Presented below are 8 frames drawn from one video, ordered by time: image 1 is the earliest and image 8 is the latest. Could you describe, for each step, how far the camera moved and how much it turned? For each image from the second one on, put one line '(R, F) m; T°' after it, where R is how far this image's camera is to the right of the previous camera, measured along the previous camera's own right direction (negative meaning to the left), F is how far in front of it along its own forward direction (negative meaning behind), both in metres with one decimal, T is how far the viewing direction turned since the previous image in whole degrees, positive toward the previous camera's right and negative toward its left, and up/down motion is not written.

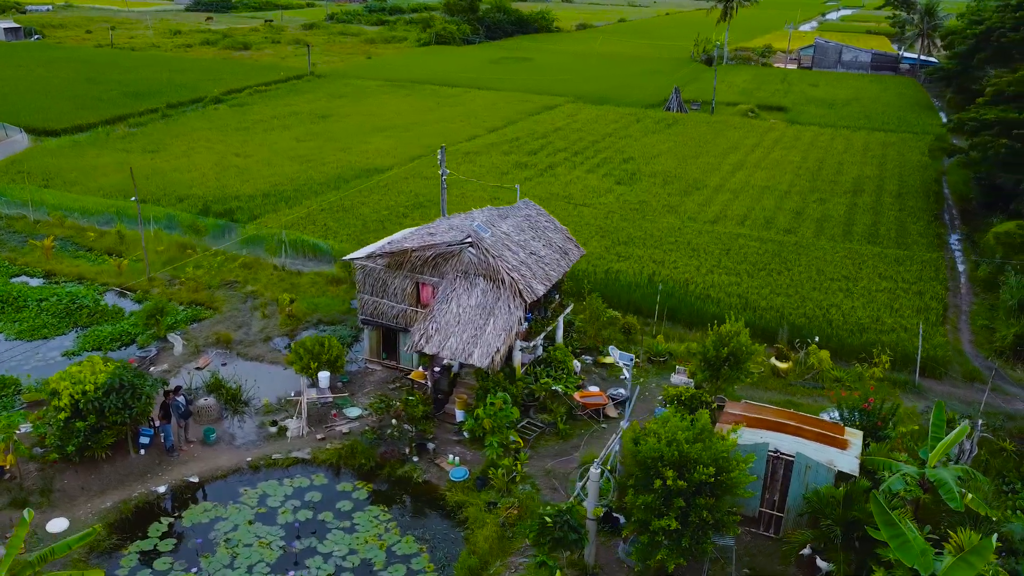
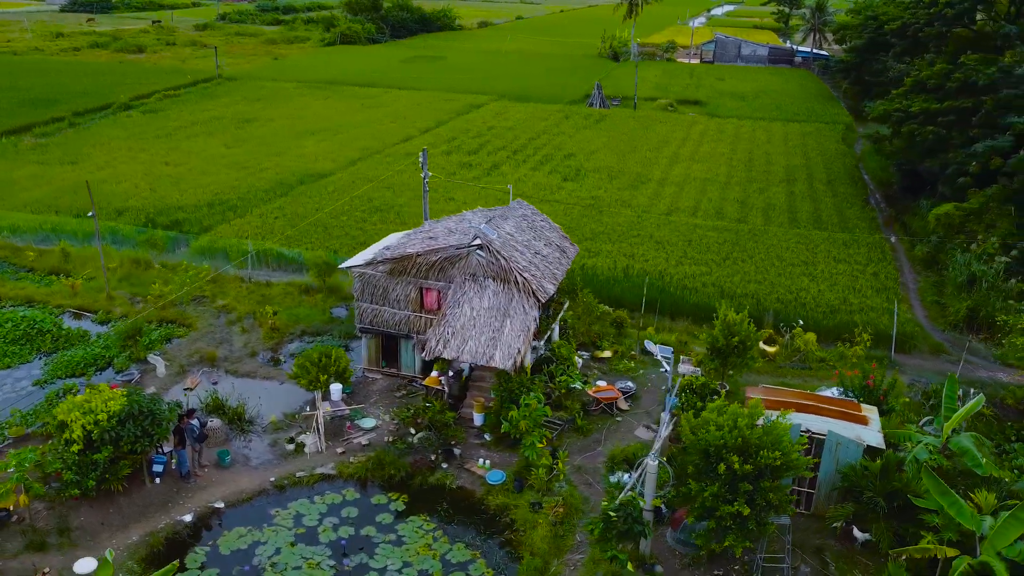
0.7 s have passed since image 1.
(-2.1, +0.1) m; +7°
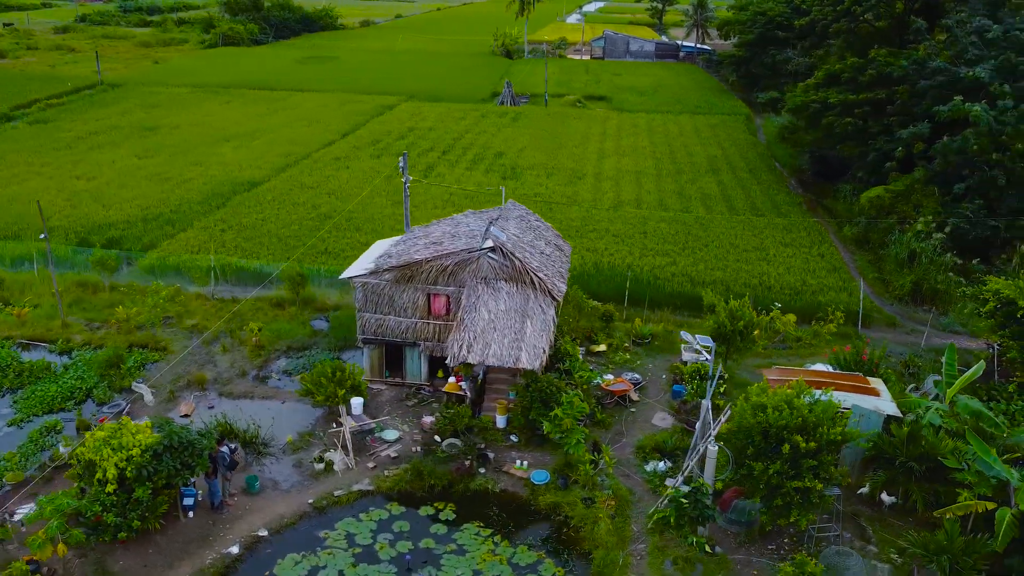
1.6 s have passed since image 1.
(-2.5, +0.1) m; +9°
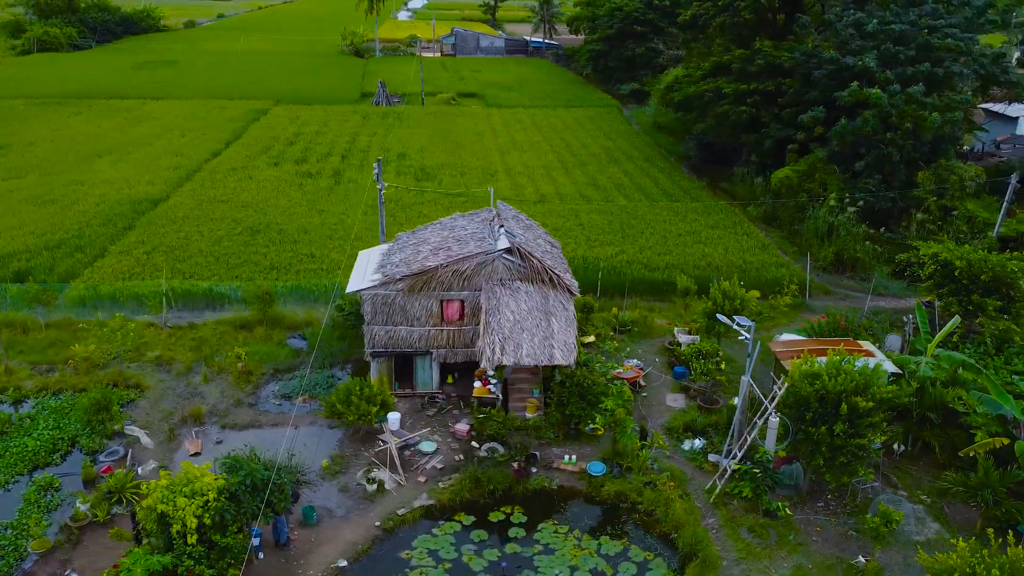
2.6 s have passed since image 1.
(-3.5, +0.3) m; +12°
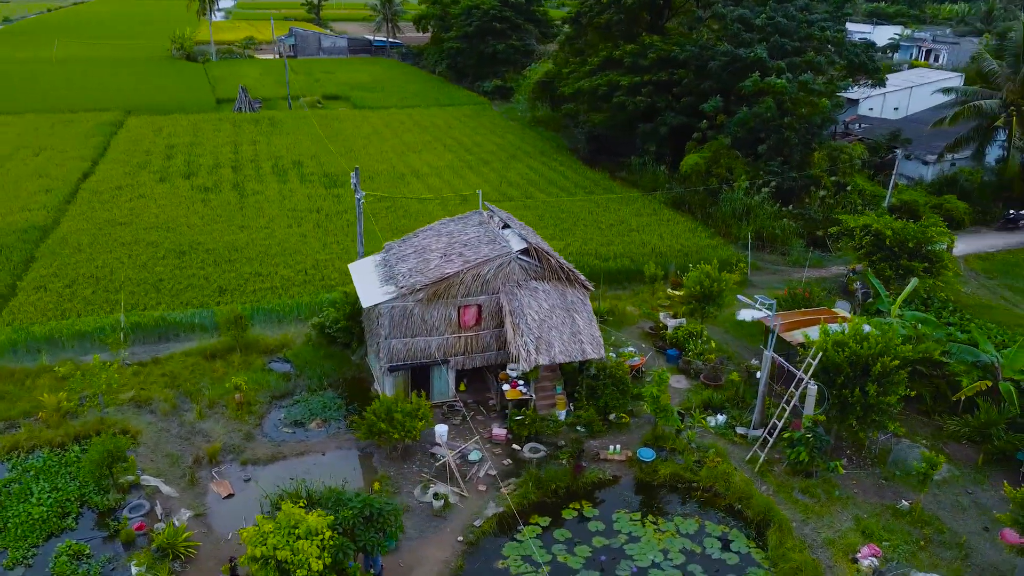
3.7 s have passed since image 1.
(-3.6, +0.3) m; +12°
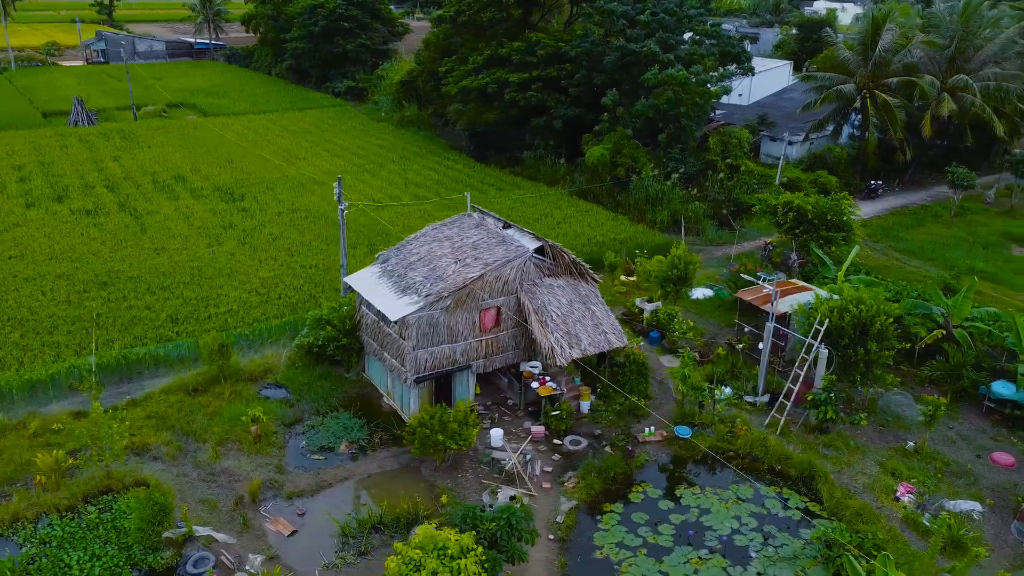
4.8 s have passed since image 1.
(-3.8, +0.3) m; +13°
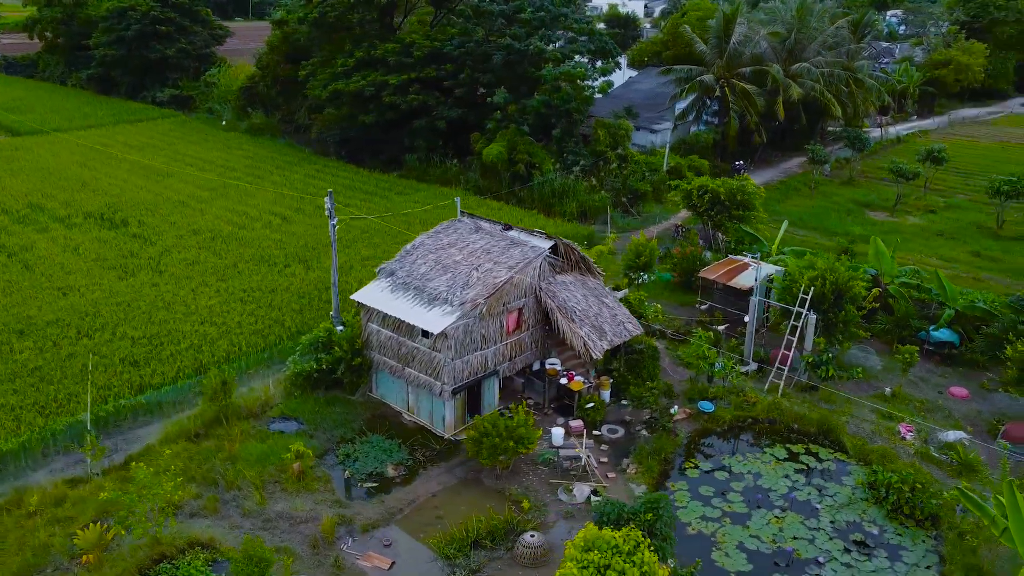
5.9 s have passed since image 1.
(-4.3, +0.4) m; +14°
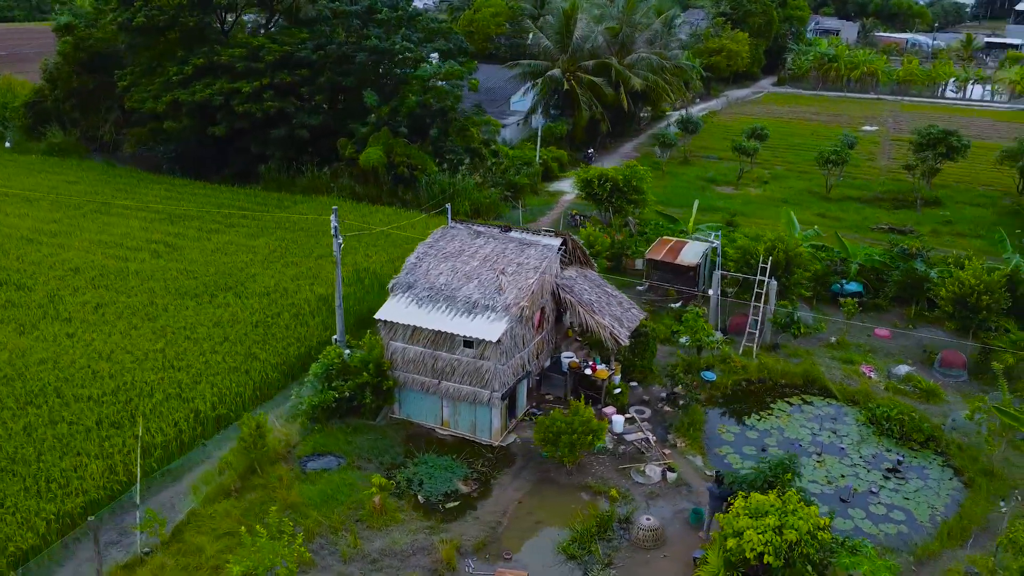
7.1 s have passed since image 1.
(-5.0, +0.6) m; +17°
